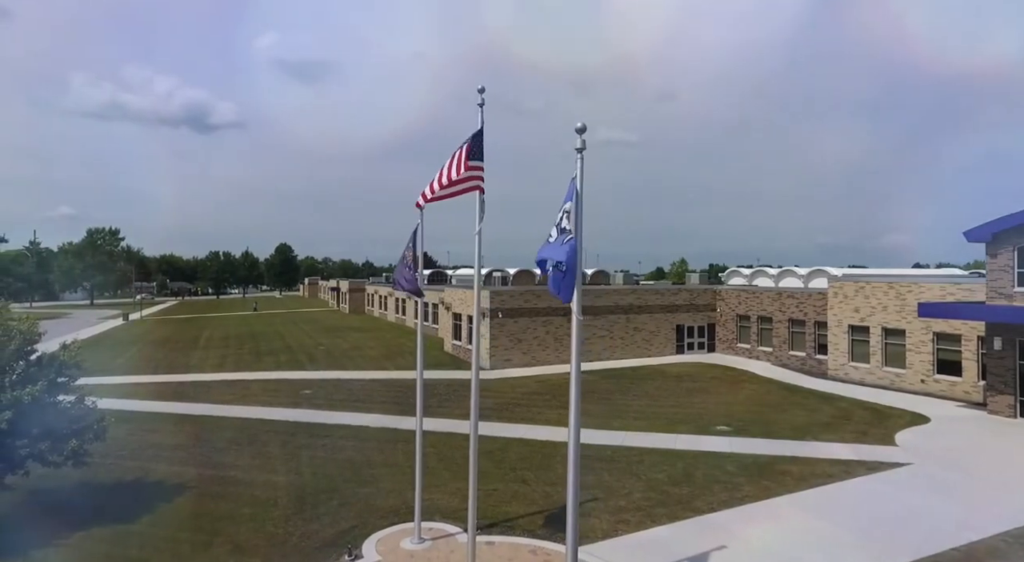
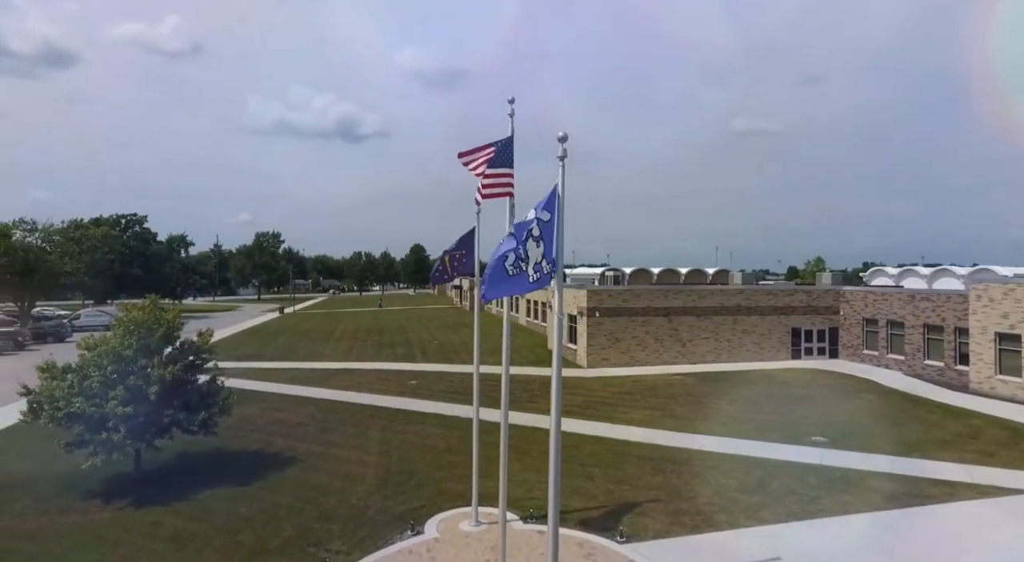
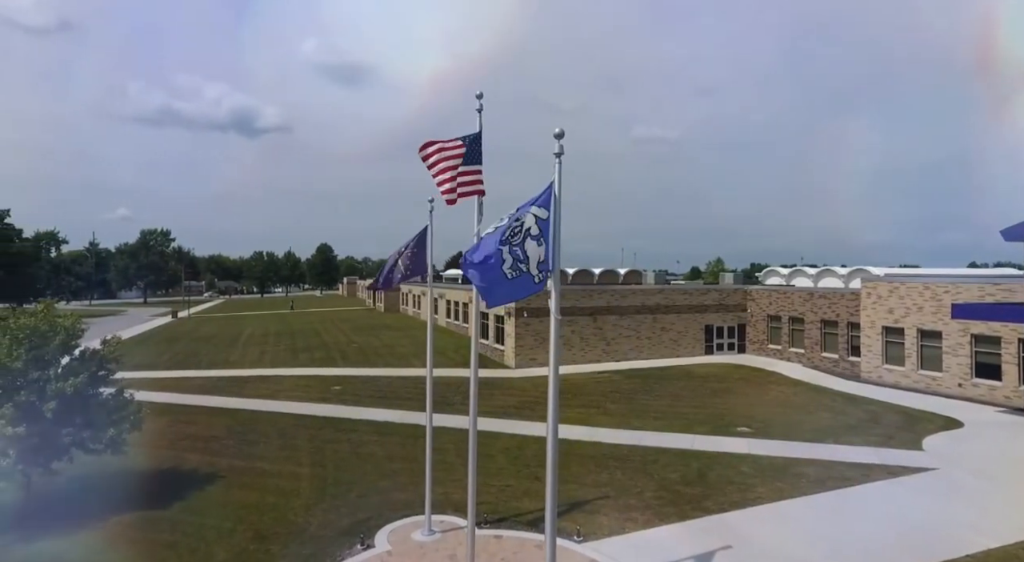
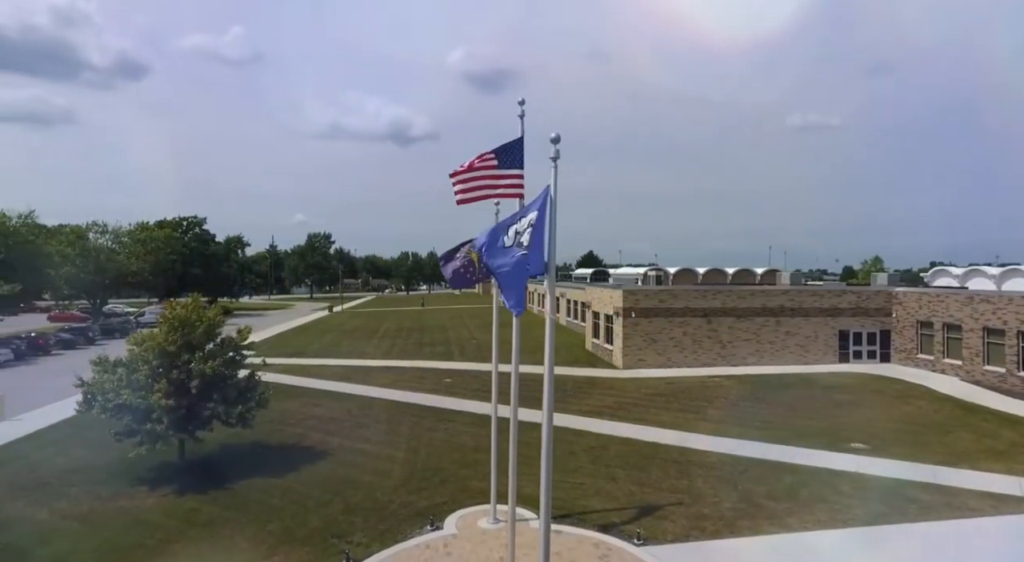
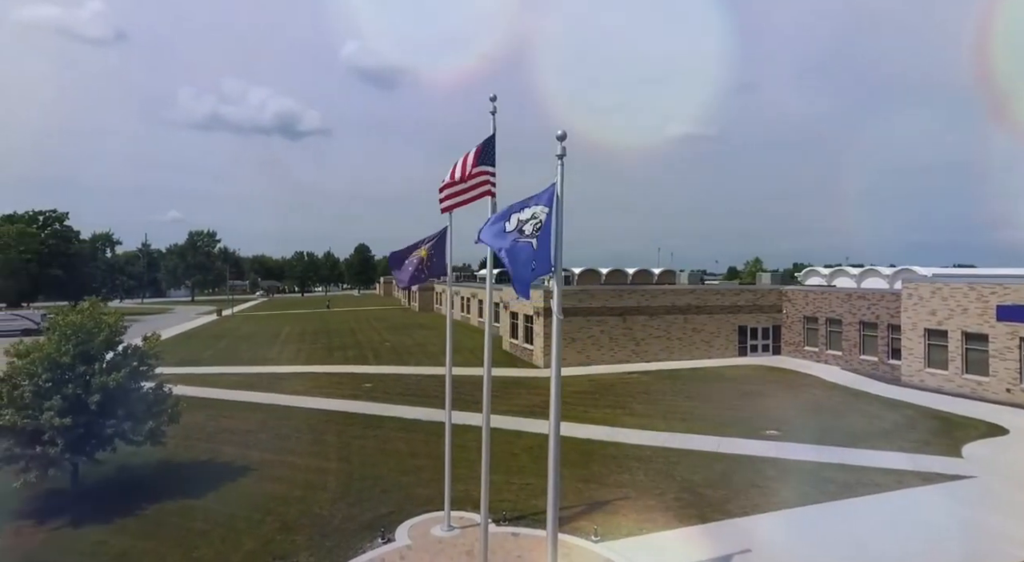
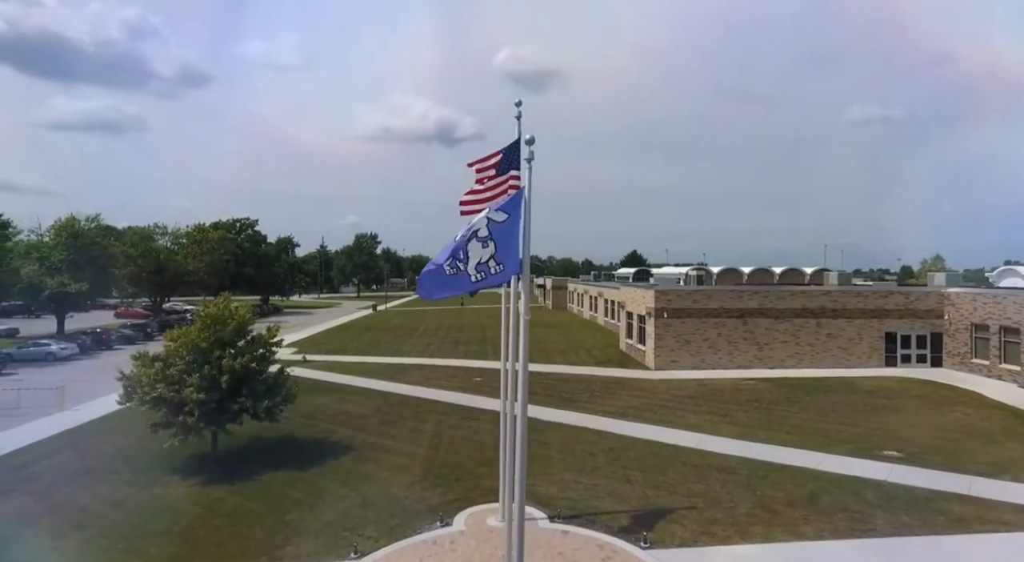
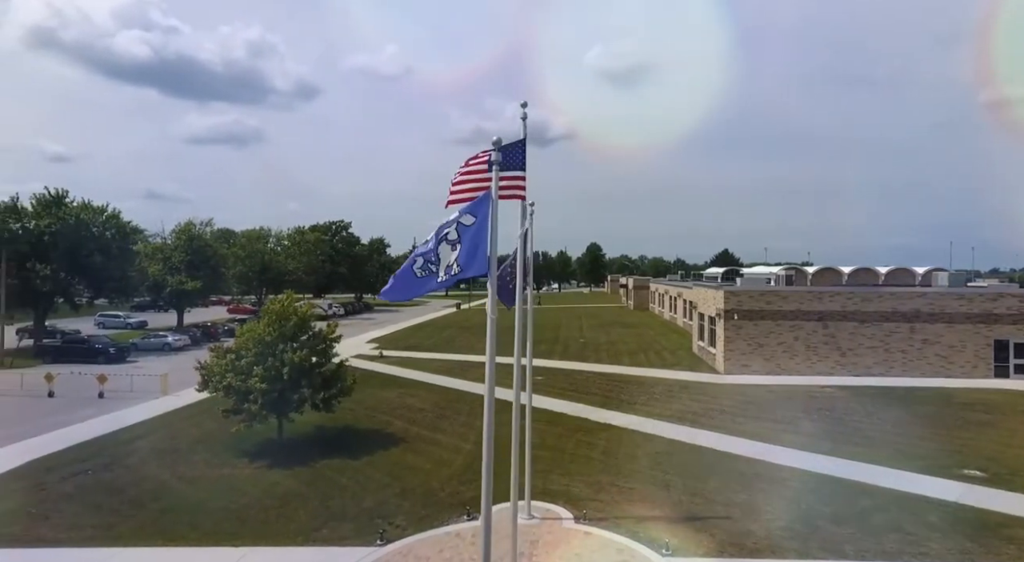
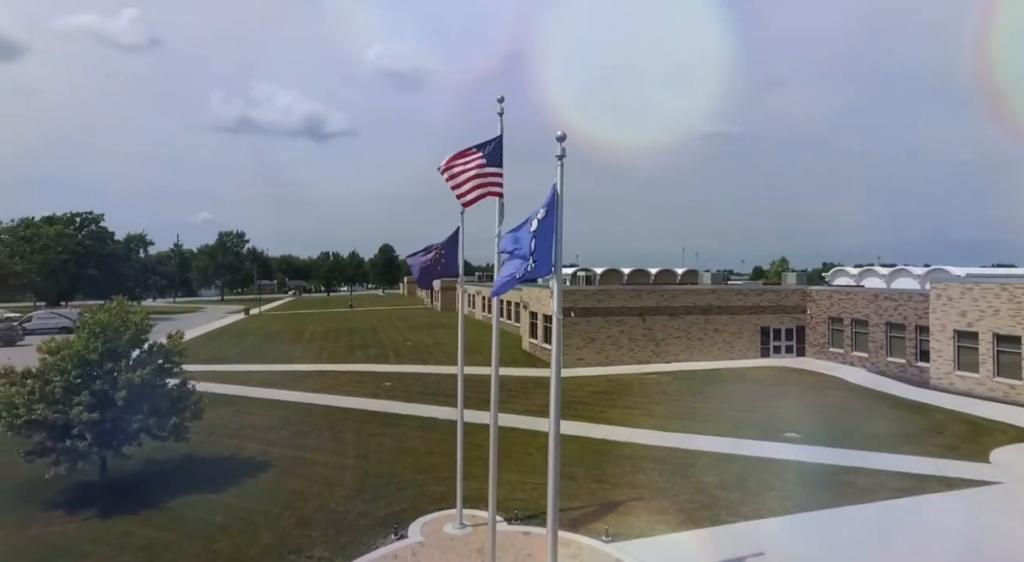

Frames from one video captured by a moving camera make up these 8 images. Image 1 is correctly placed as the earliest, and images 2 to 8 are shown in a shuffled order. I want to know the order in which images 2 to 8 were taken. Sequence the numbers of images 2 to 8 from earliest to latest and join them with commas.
3, 5, 8, 2, 4, 6, 7
